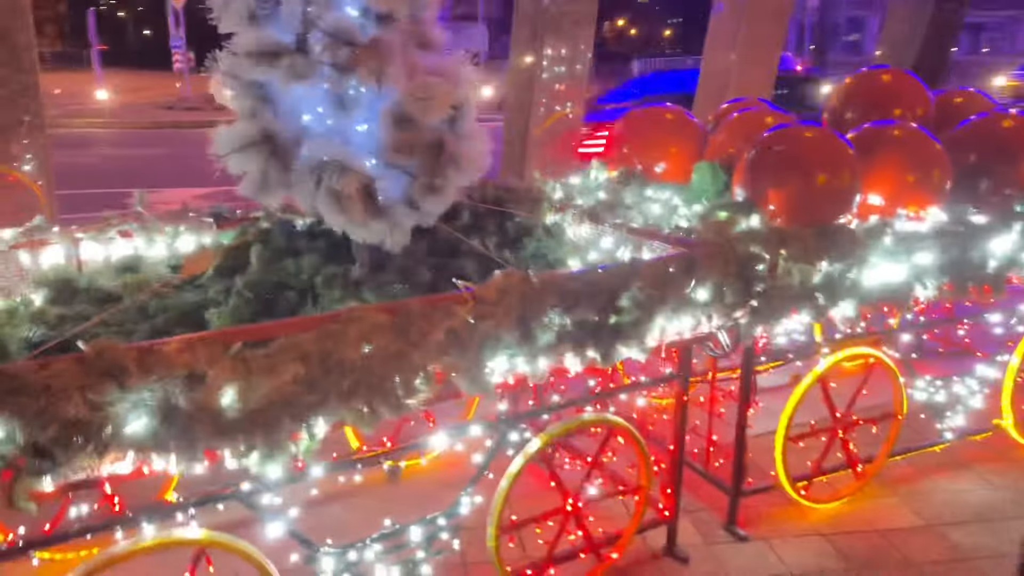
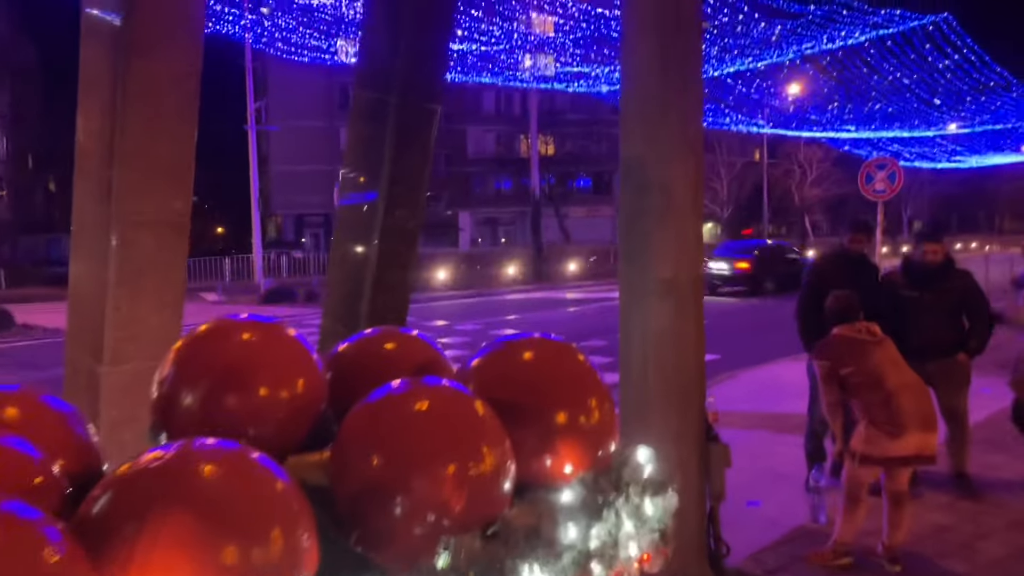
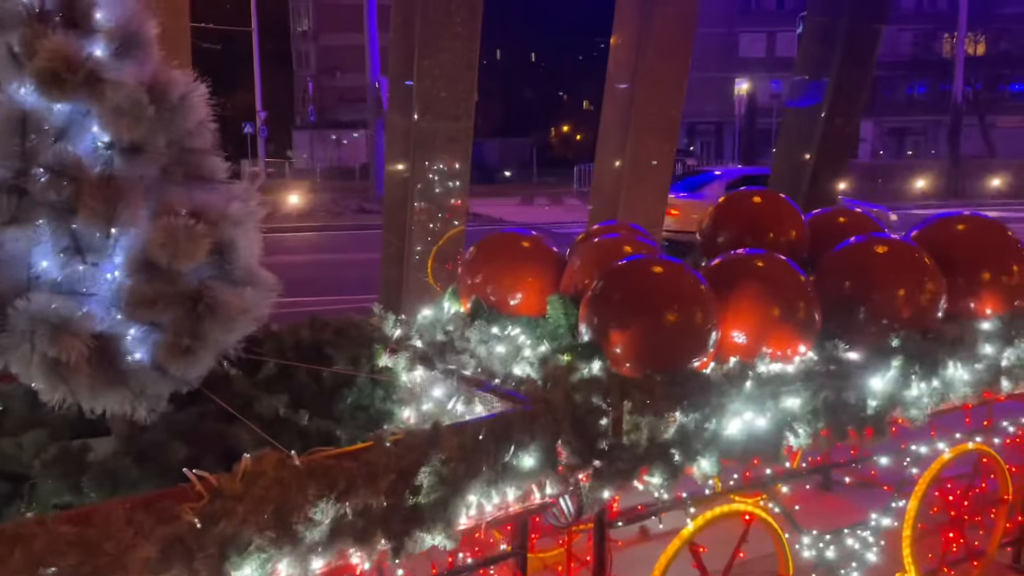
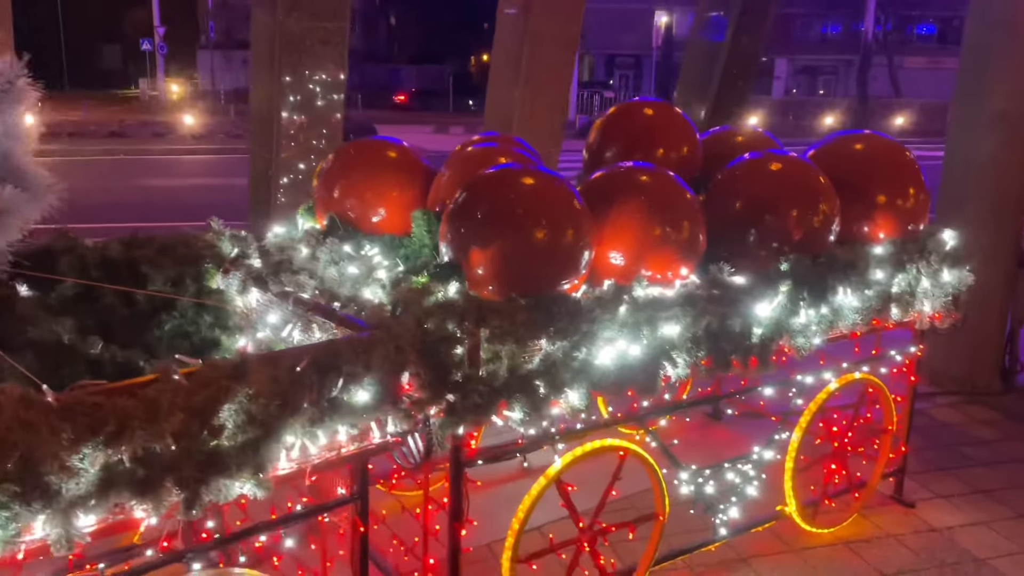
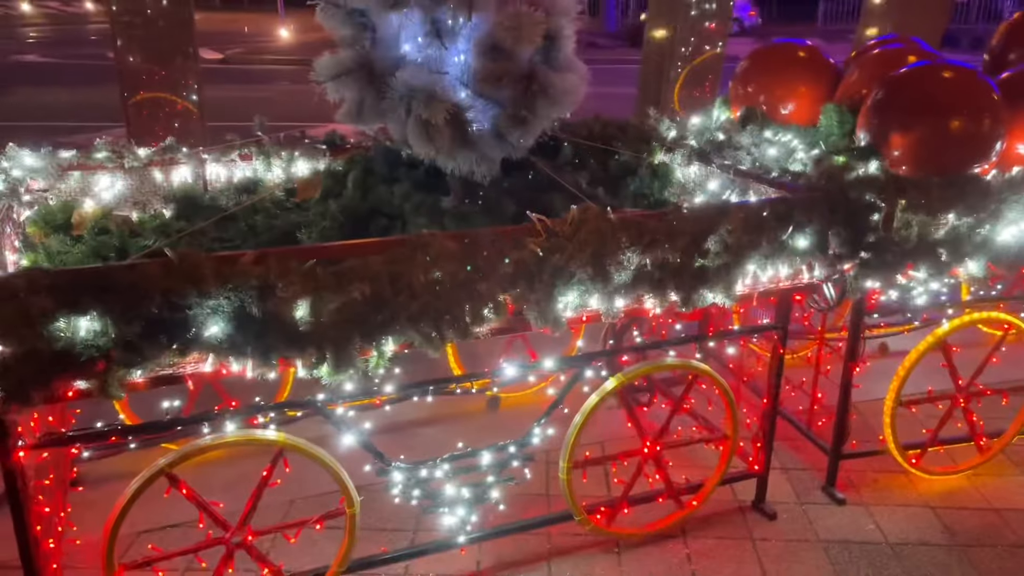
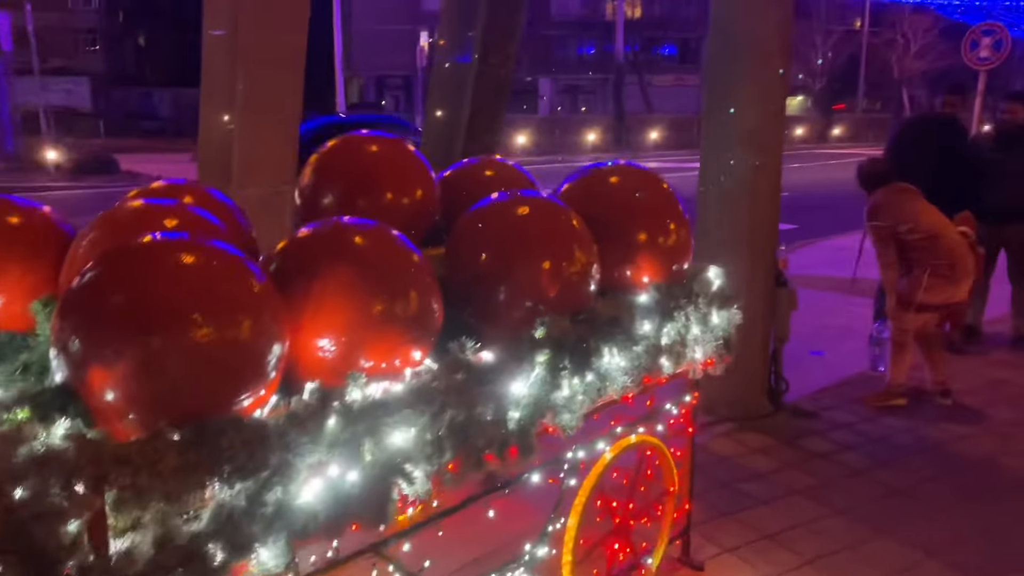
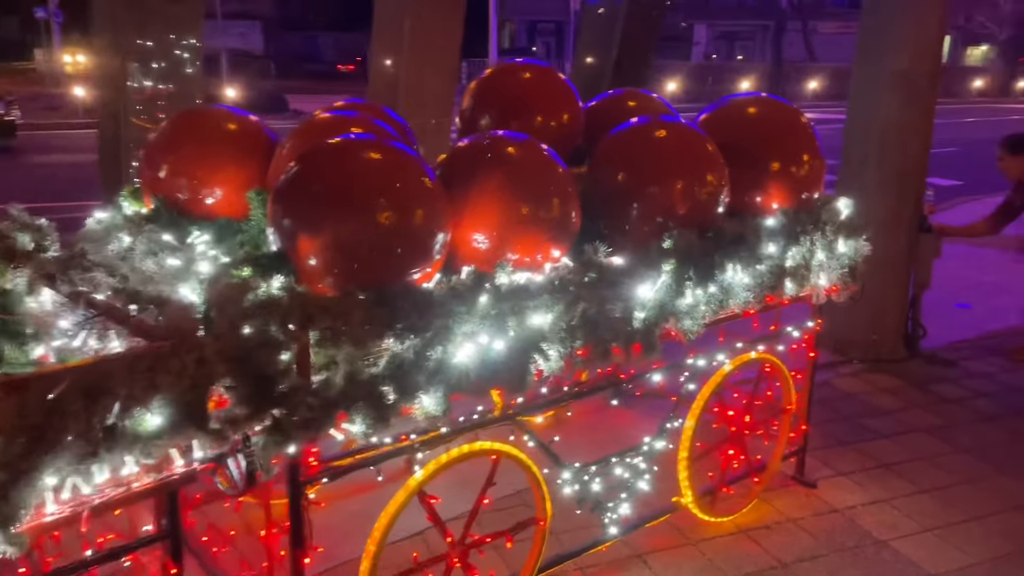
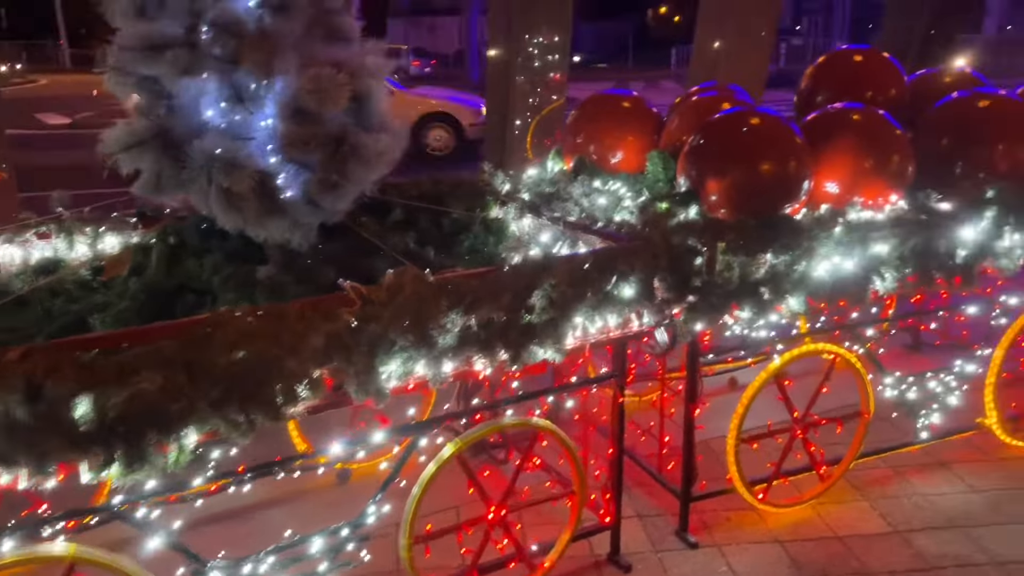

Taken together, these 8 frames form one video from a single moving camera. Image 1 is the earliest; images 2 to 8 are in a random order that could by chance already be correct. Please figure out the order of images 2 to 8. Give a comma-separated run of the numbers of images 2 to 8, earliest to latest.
5, 8, 3, 4, 7, 6, 2
